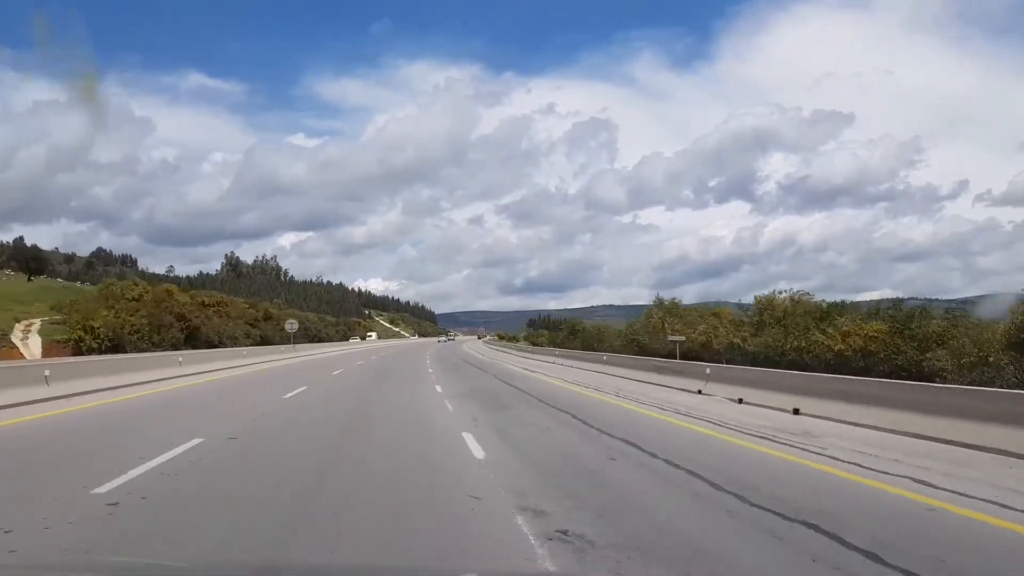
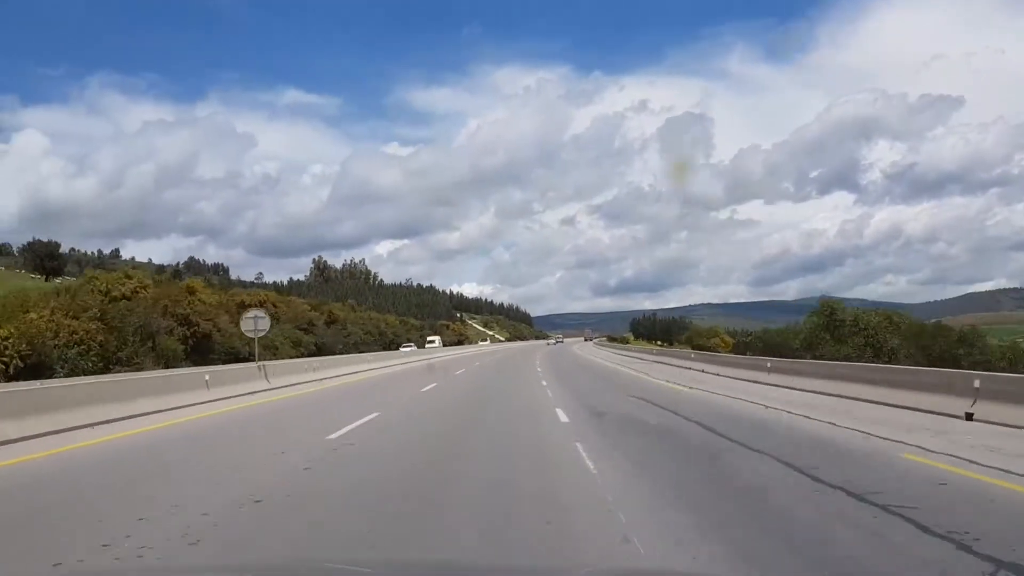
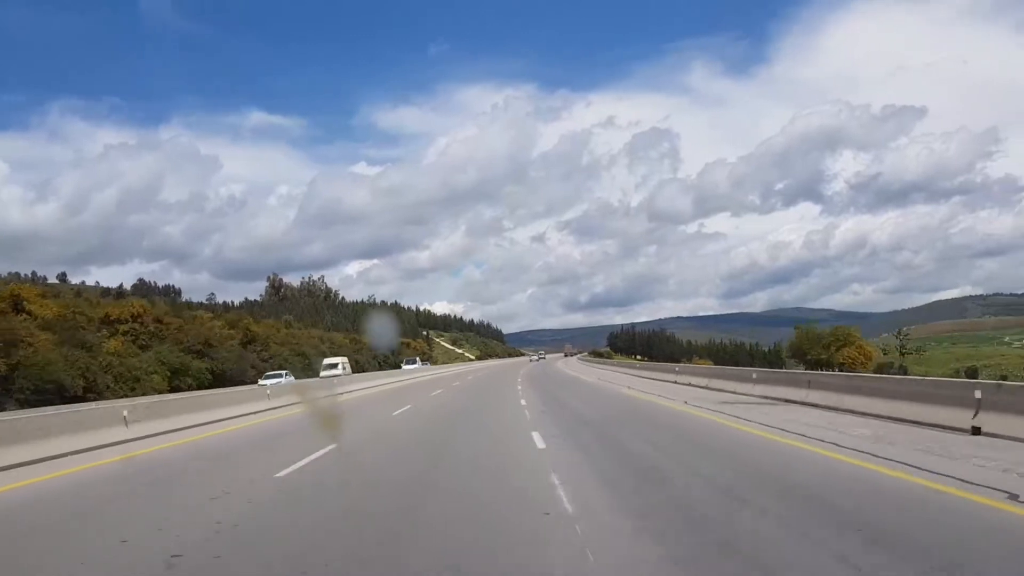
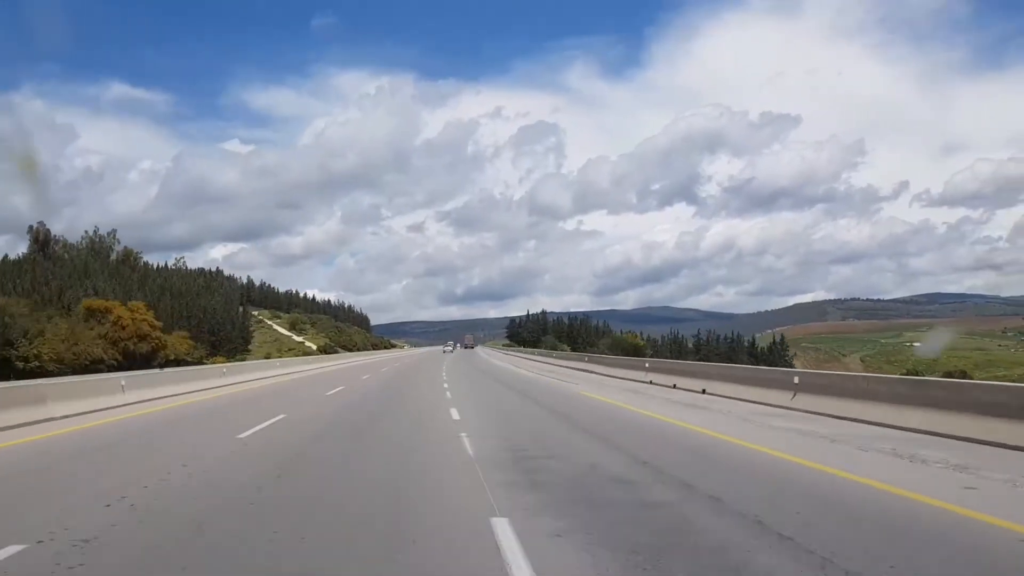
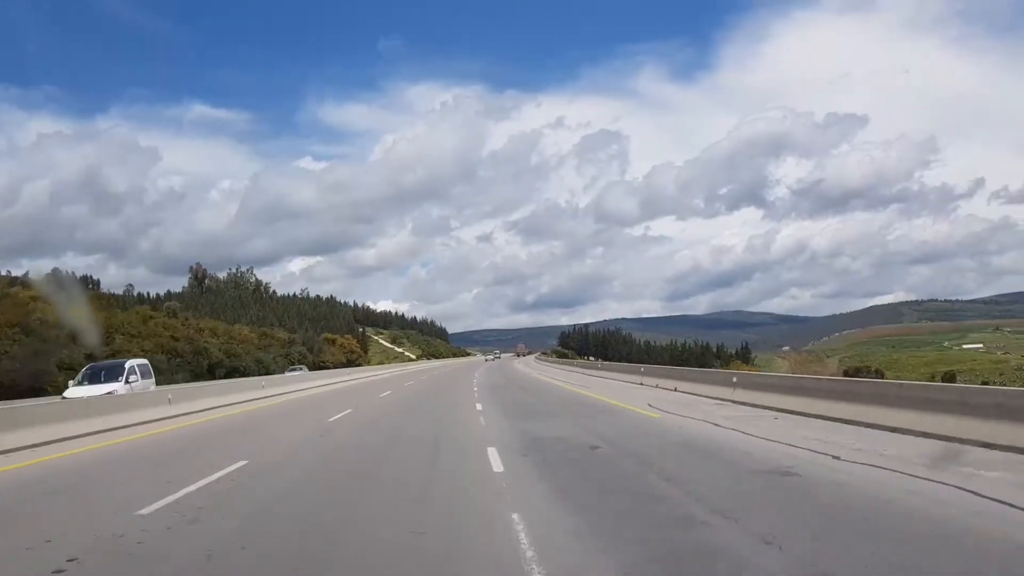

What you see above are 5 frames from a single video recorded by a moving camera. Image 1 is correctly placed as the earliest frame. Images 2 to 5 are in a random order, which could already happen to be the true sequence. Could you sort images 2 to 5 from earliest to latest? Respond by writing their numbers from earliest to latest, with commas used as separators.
2, 3, 5, 4
